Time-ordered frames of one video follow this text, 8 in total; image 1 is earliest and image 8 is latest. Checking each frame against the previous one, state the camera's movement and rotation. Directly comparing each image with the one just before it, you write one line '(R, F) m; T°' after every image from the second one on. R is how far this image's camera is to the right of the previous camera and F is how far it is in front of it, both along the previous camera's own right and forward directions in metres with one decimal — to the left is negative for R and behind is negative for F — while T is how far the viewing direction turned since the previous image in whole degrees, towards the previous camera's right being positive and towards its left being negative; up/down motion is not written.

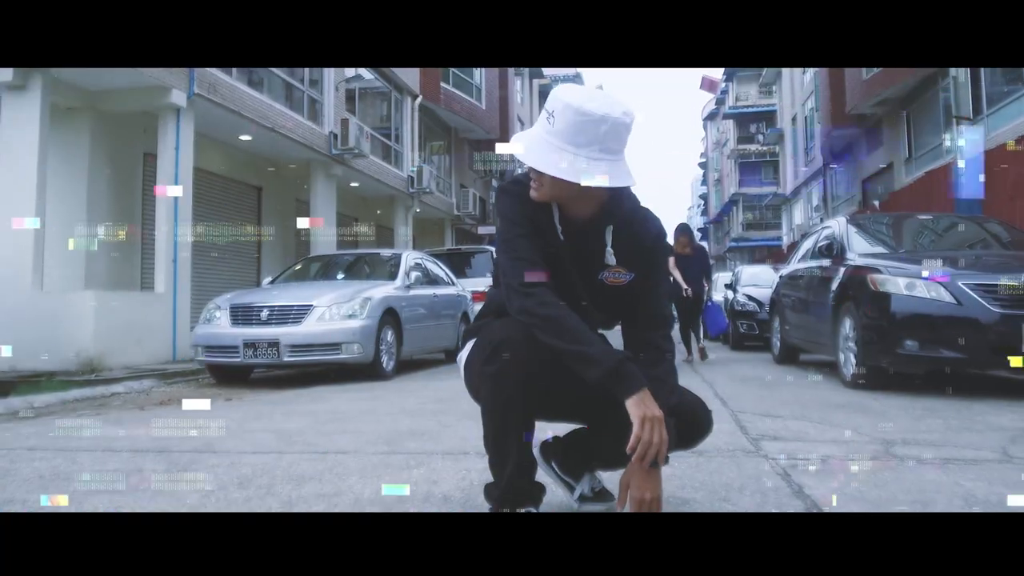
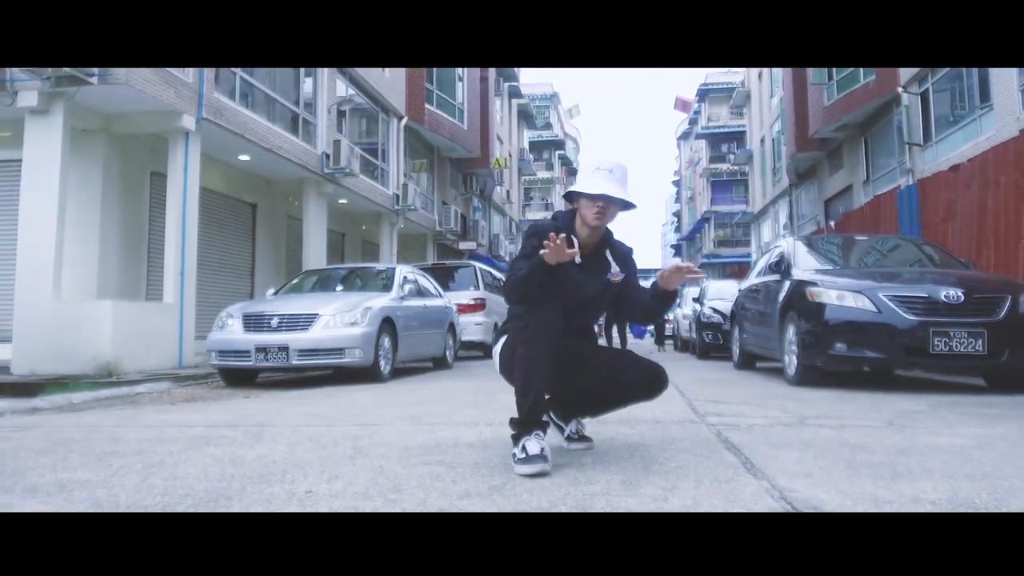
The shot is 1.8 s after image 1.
(-0.1, -0.7) m; +2°
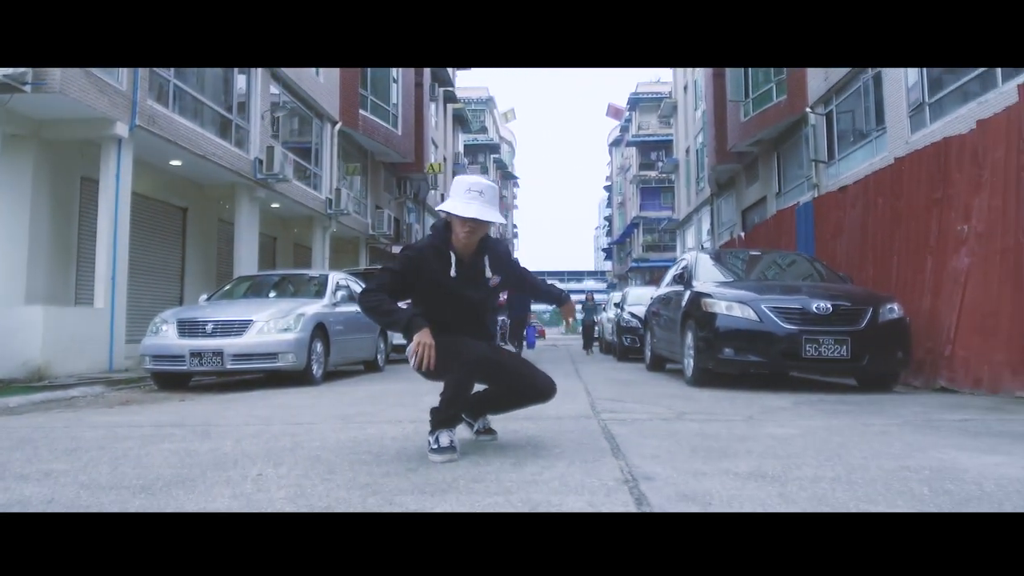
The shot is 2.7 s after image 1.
(+0.1, -0.5) m; +5°
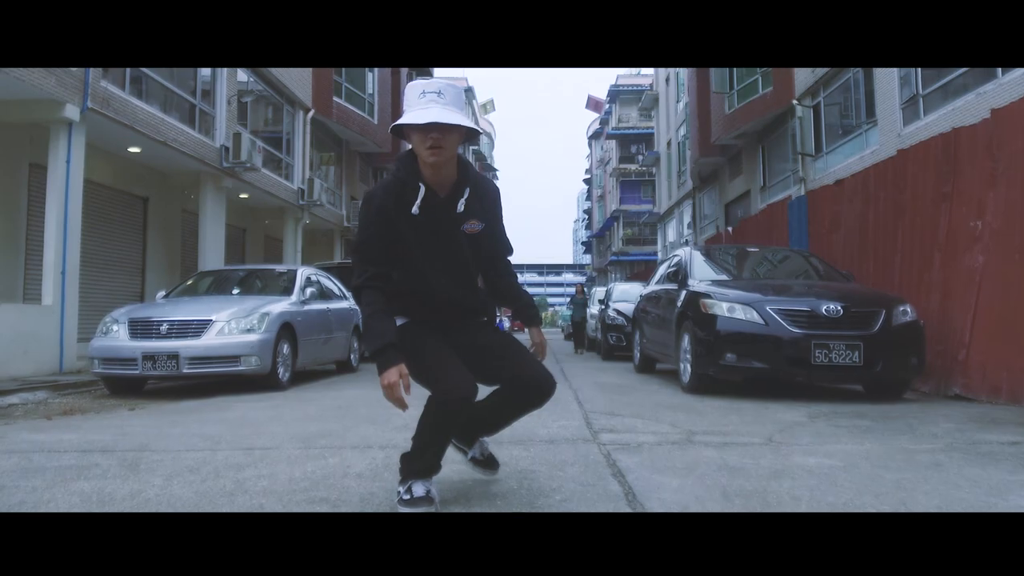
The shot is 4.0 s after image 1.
(0.0, +0.5) m; +2°
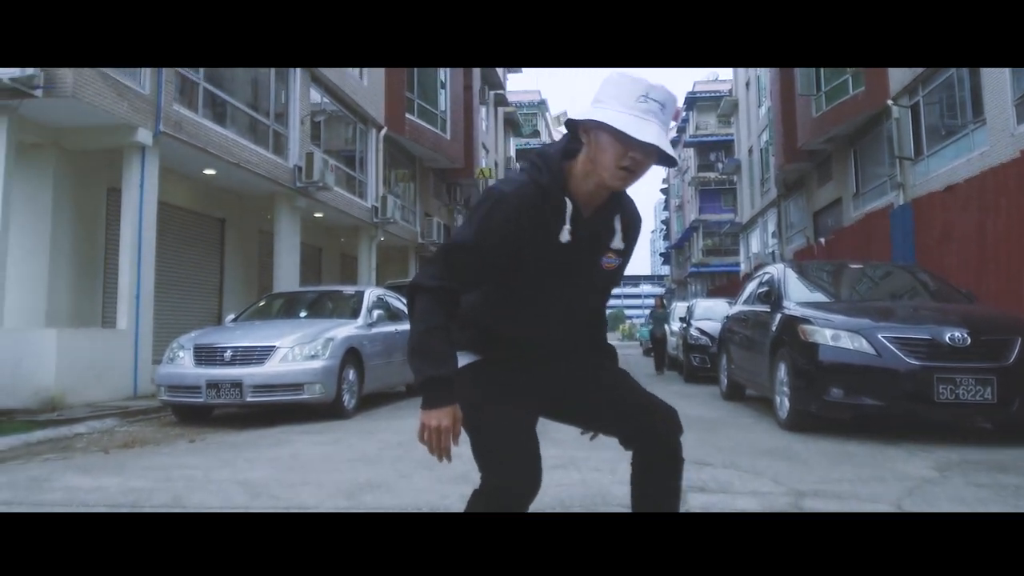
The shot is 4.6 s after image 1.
(0.0, +0.4) m; -6°
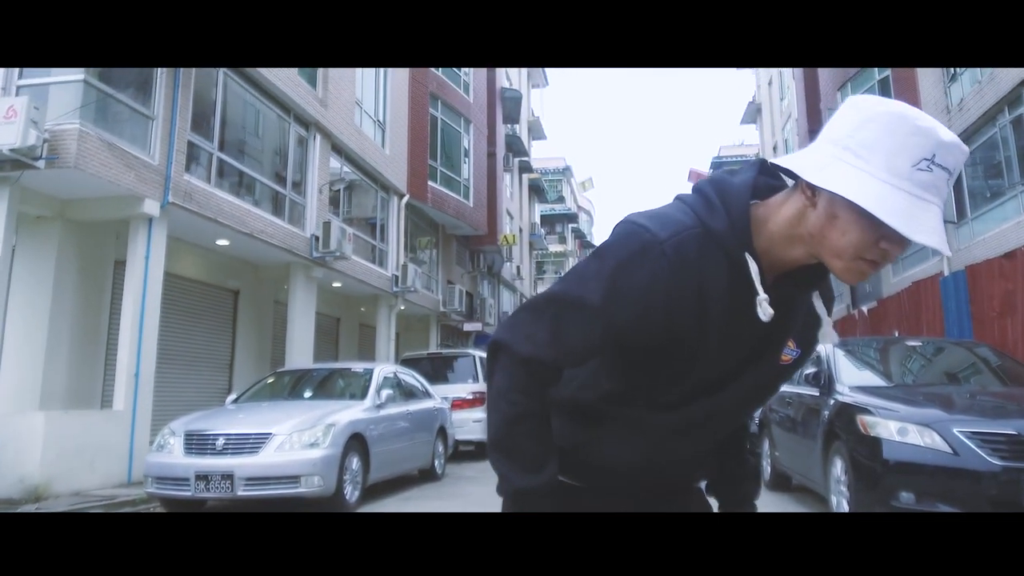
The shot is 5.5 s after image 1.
(+0.1, +0.5) m; -2°
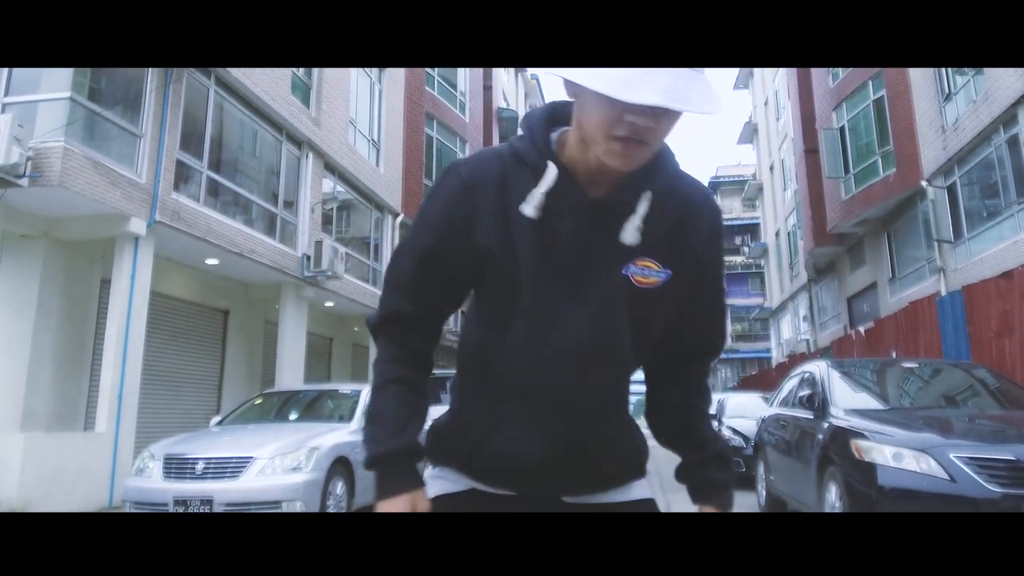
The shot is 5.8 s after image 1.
(+0.1, +0.1) m; 0°
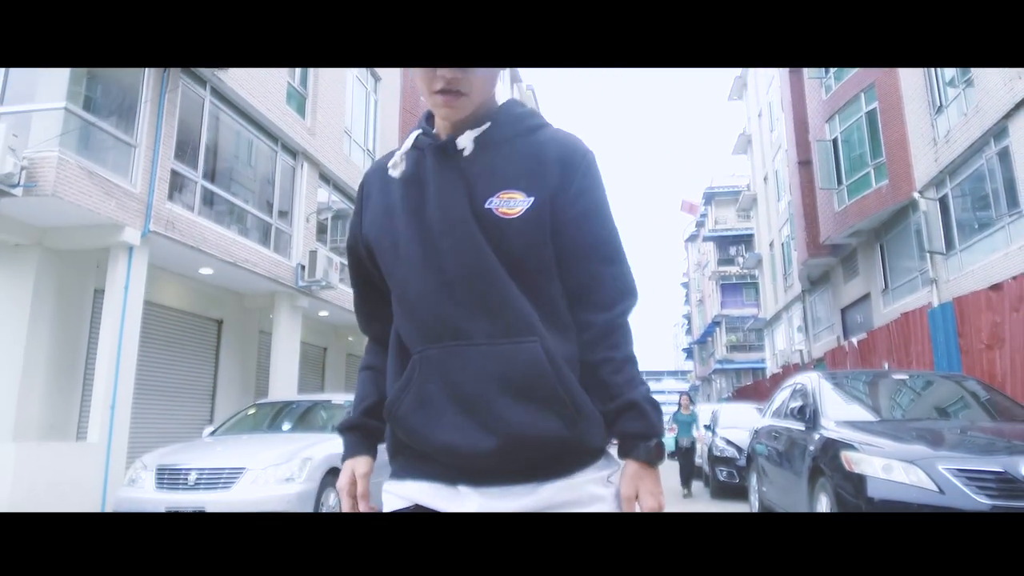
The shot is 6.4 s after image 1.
(0.0, 0.0) m; 0°
